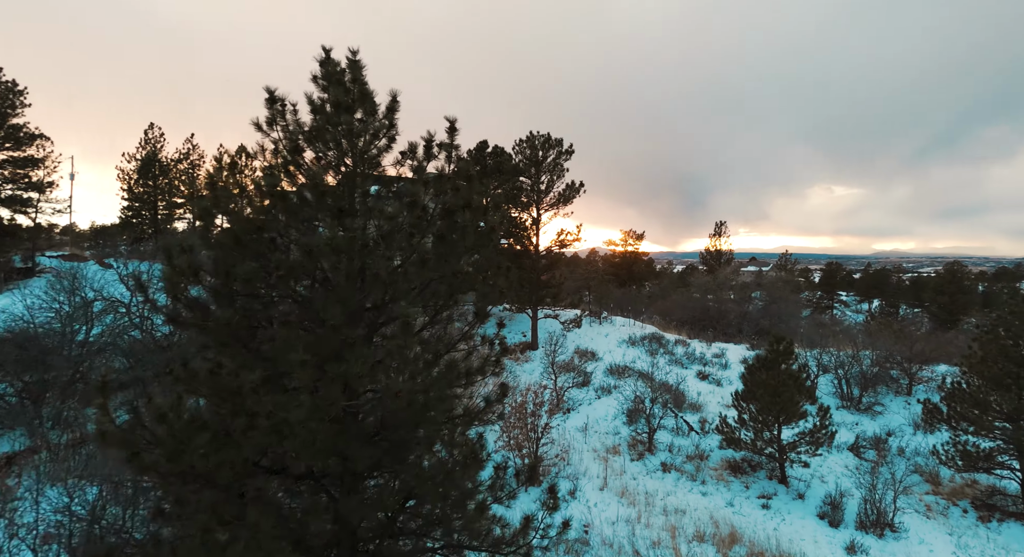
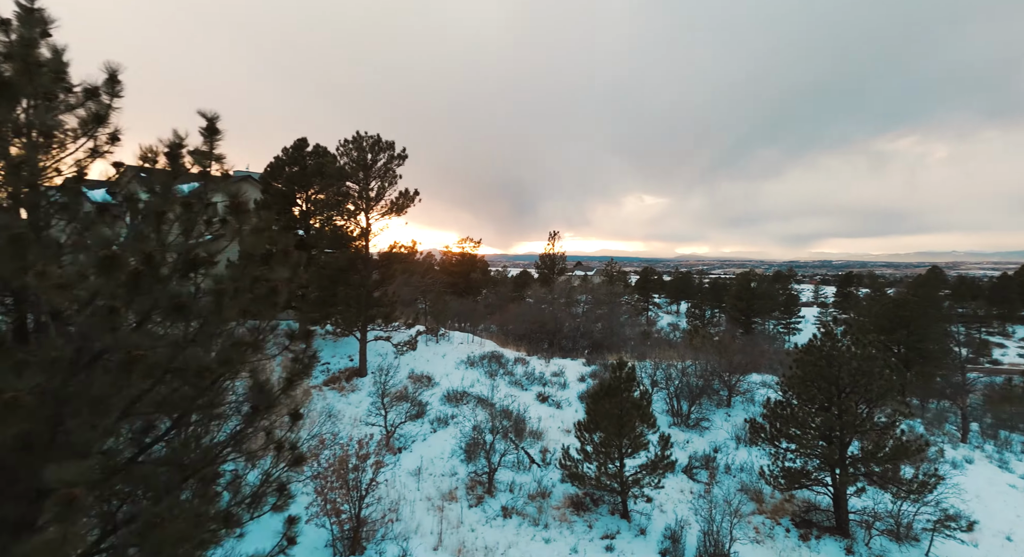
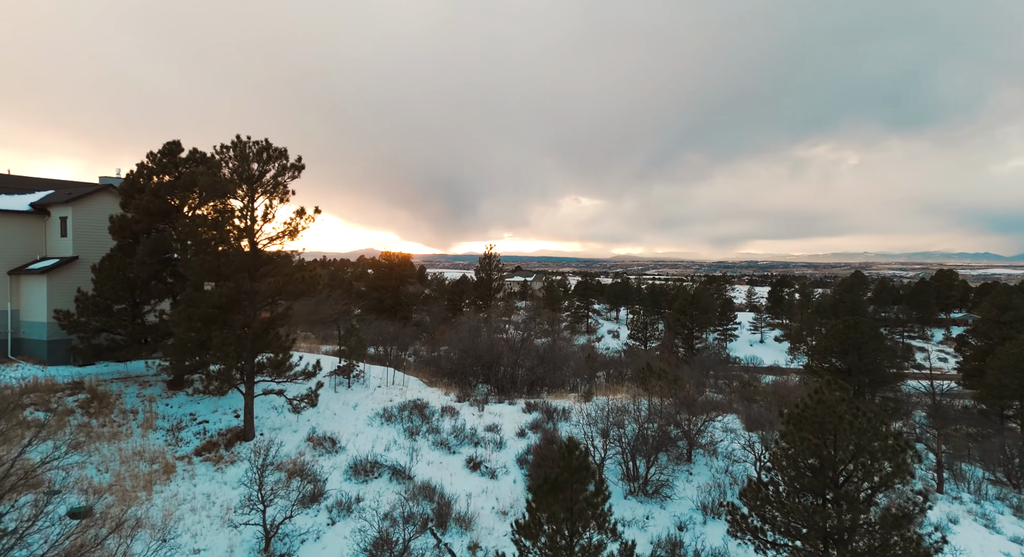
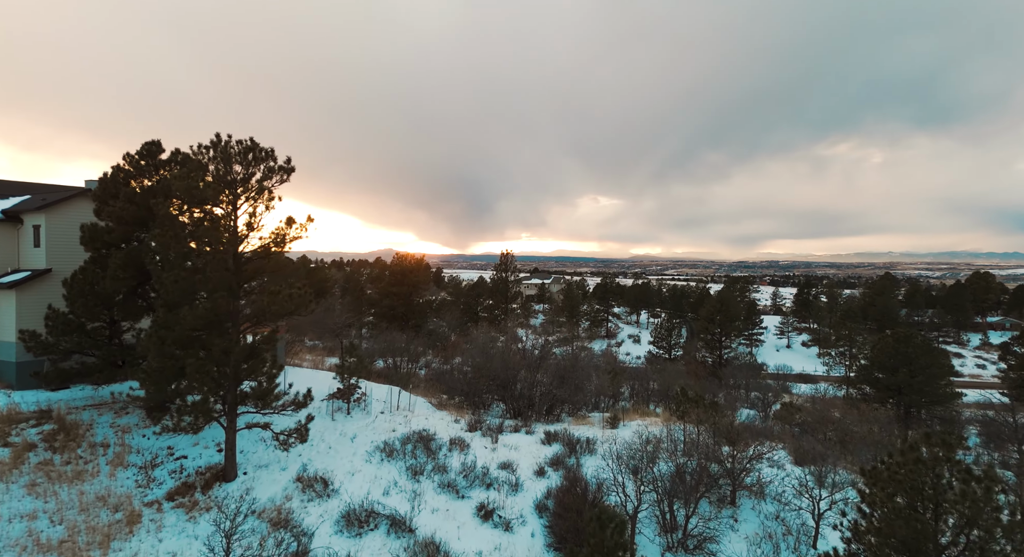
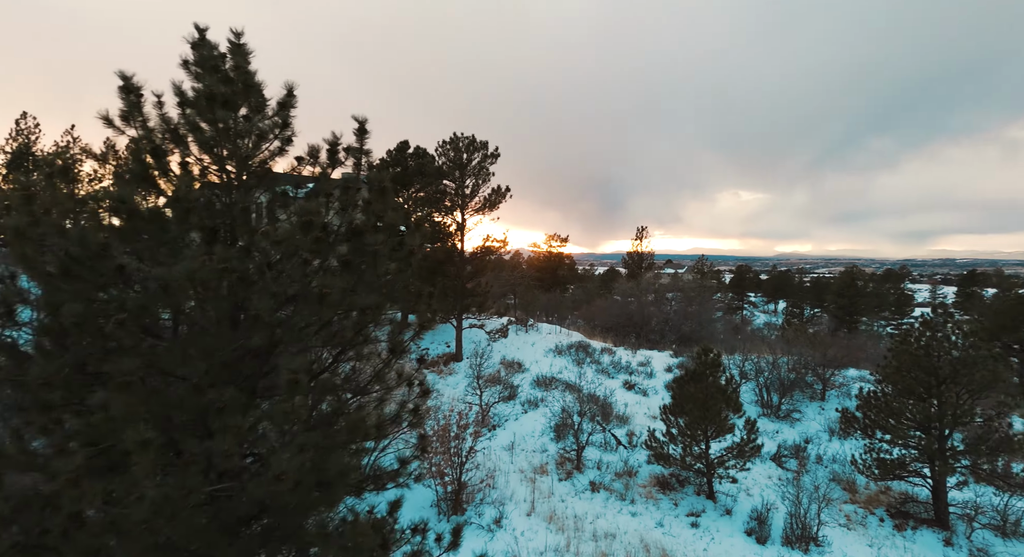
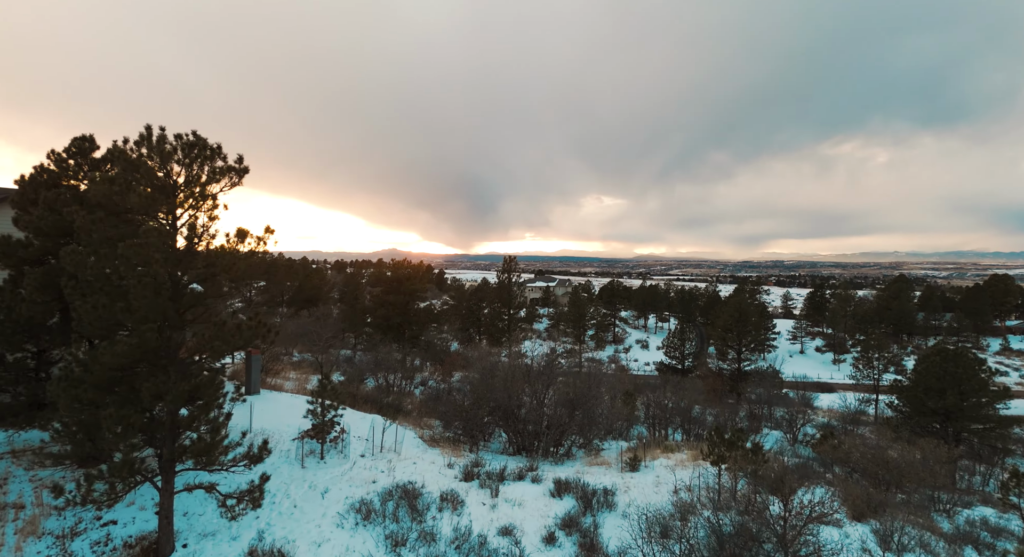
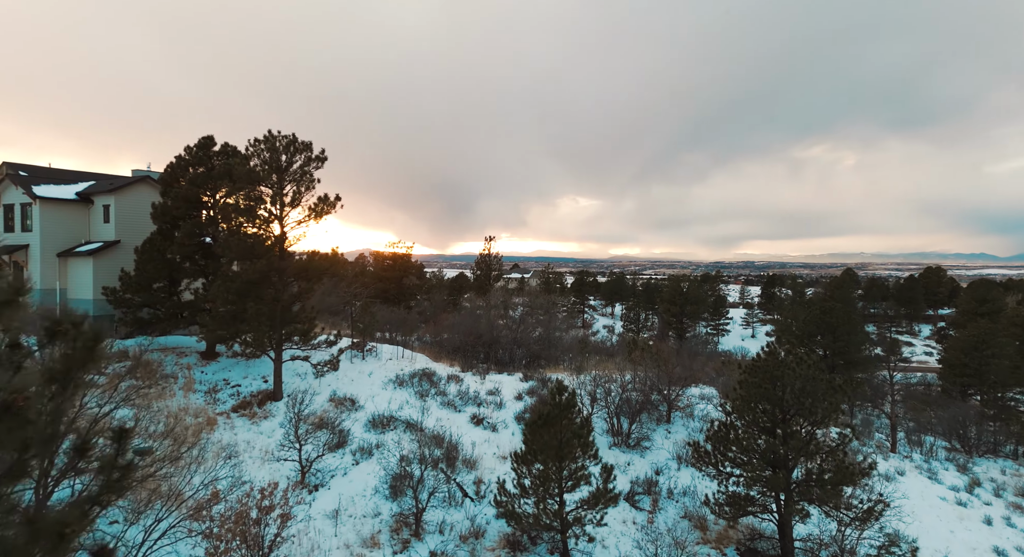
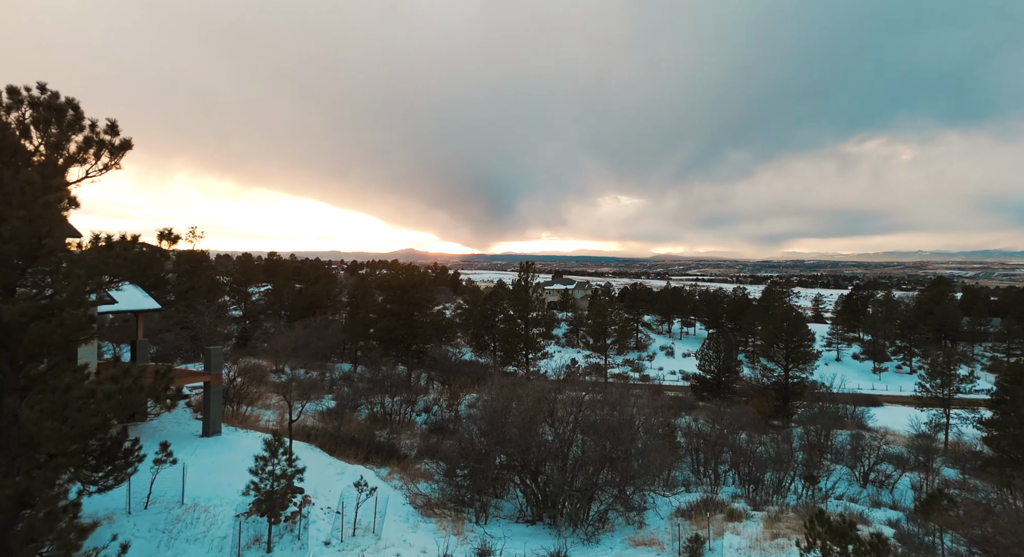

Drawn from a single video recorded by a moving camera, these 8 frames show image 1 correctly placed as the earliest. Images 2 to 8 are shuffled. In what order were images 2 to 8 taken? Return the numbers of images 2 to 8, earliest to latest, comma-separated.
5, 2, 7, 3, 4, 6, 8
